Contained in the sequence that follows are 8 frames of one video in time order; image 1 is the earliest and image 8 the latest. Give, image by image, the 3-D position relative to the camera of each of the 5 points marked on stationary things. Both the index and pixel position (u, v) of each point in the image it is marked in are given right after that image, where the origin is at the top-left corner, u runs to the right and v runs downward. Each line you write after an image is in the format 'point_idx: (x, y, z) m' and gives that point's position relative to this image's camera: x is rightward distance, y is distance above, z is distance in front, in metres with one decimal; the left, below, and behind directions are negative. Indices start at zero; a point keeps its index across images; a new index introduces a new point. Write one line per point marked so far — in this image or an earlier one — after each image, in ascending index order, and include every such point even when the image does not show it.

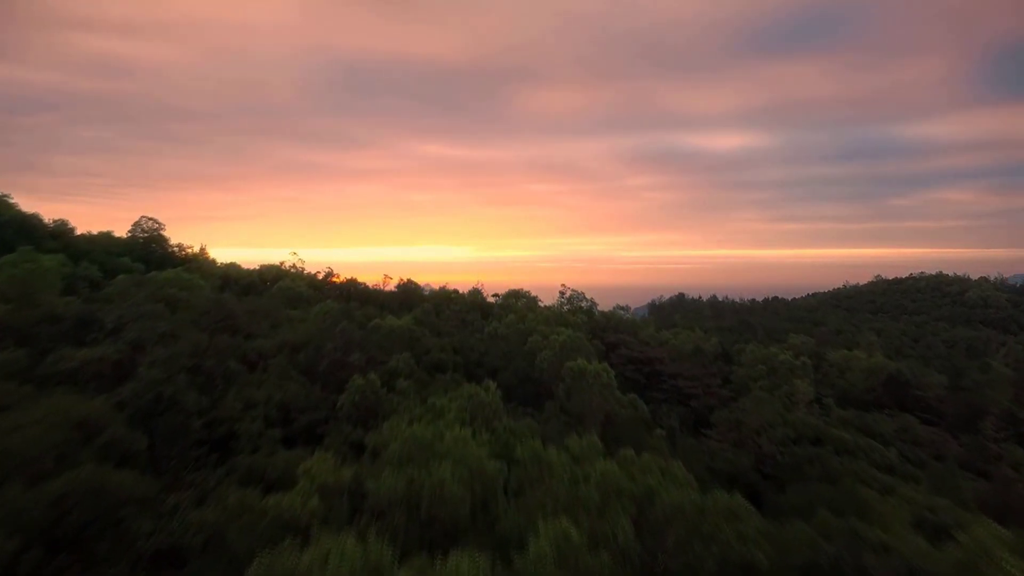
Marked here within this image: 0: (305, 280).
0: (-9.9, +0.3, +14.4) m
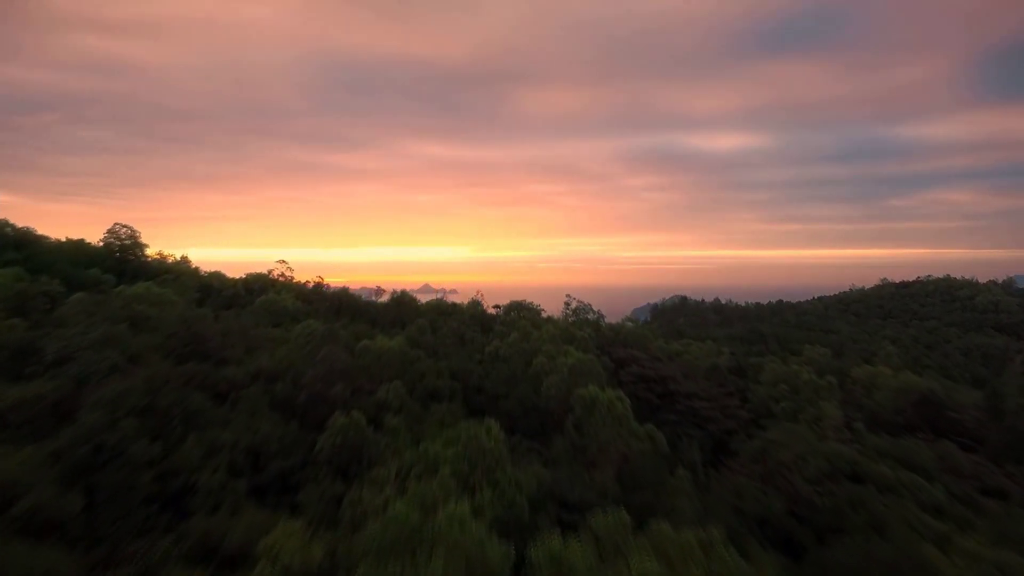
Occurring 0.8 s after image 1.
0: (-9.8, -0.2, +13.4) m
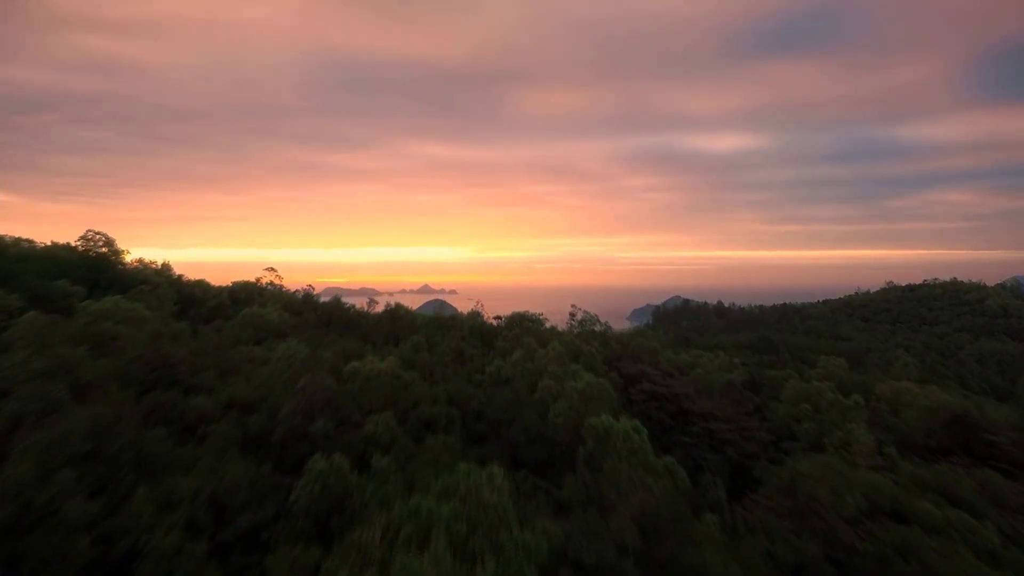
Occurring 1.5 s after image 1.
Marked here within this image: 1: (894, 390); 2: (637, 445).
0: (-9.7, -0.6, +12.6) m
1: (+15.3, -4.1, +12.1) m
2: (+2.9, -3.6, +7.0) m
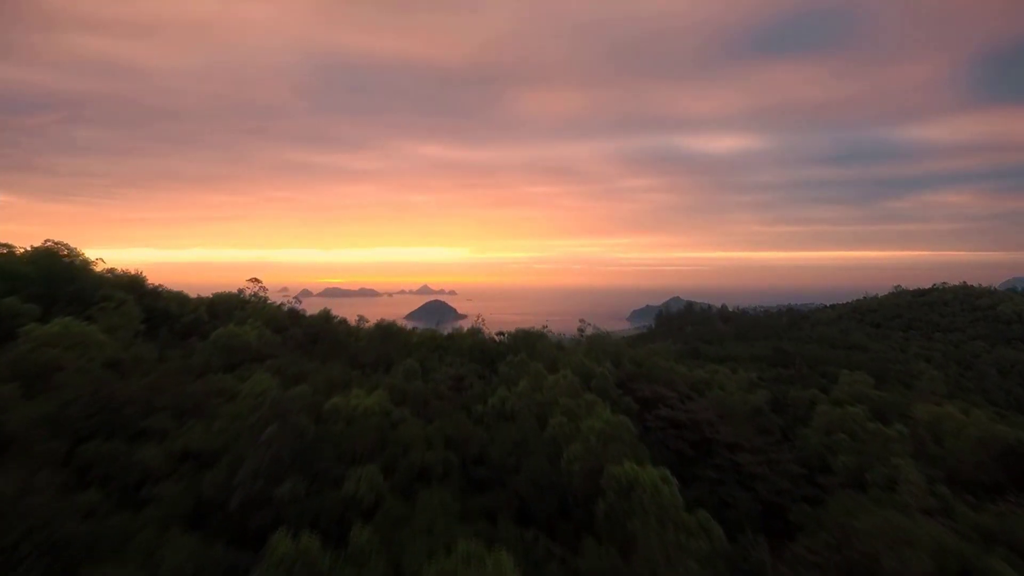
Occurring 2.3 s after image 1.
0: (-9.6, -1.2, +11.5) m
1: (+15.5, -4.6, +11.0) m
2: (+3.1, -4.1, +5.9) m
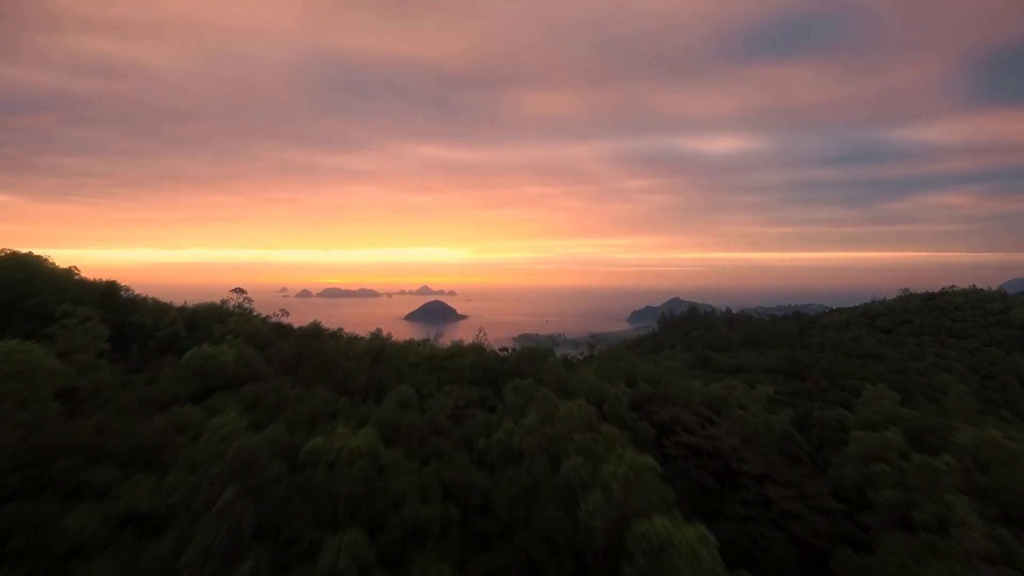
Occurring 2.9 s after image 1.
0: (-9.4, -1.6, +10.6) m
1: (+15.6, -5.1, +10.1) m
2: (+3.2, -4.6, +5.0) m
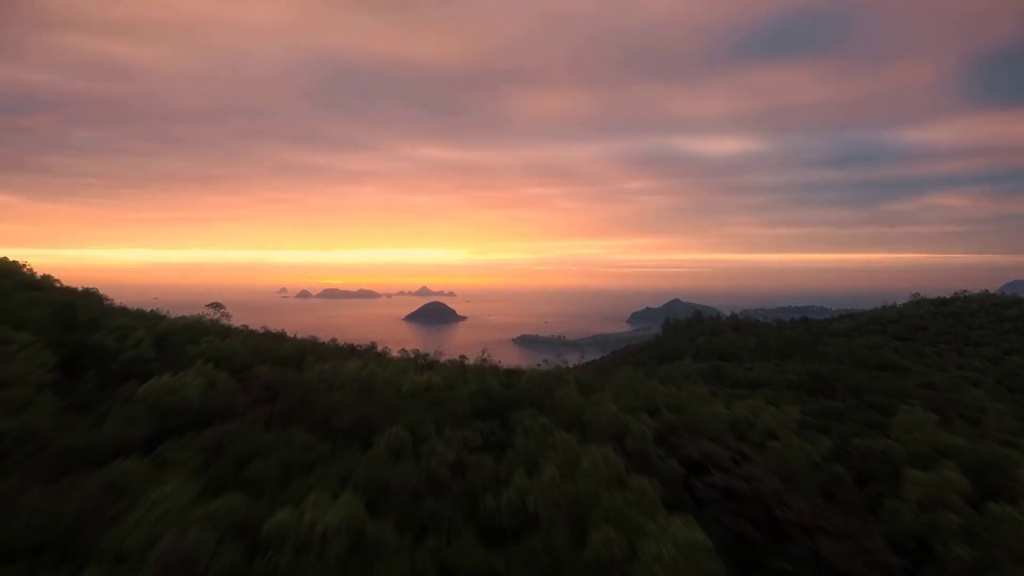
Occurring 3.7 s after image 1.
0: (-9.2, -2.1, +9.4) m
1: (+15.9, -5.6, +9.0) m
2: (+3.5, -5.1, +3.8) m
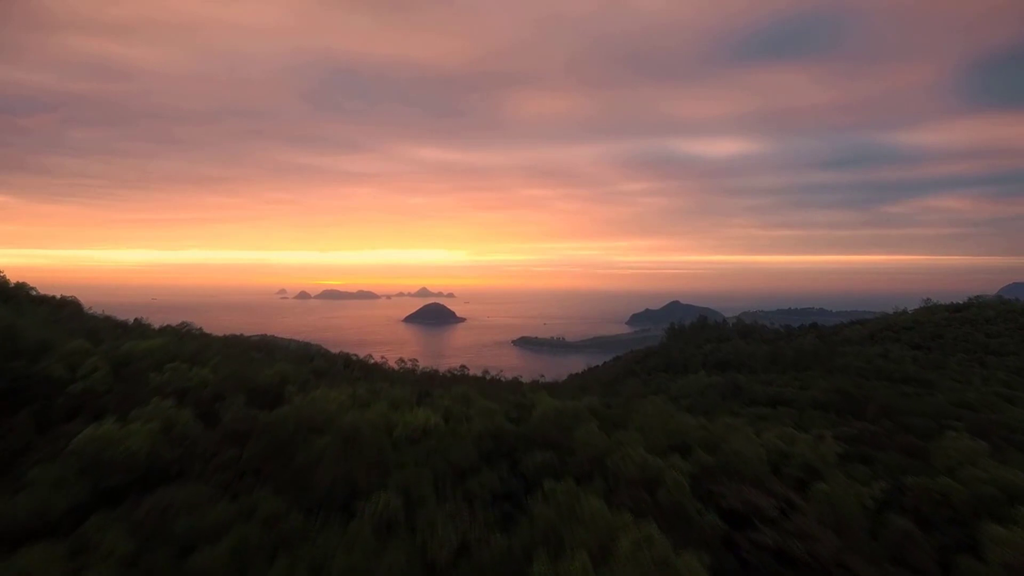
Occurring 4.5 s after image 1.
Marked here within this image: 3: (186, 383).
0: (-8.9, -2.7, +8.1) m
1: (+16.2, -6.2, +7.8) m
2: (+3.8, -5.7, +2.6) m
3: (-9.0, -2.6, +8.3) m
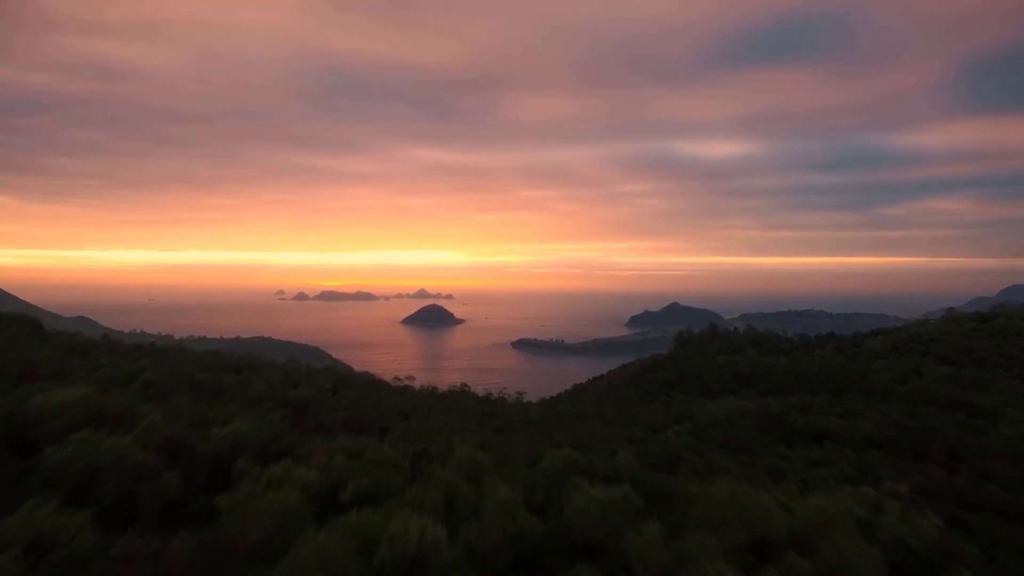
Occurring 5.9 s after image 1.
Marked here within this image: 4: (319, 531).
0: (-8.3, -3.6, +5.9) m
1: (+16.7, -7.1, +5.6) m
2: (+4.4, -6.6, +0.4) m
3: (-8.5, -3.5, +6.1) m
4: (-3.4, -3.8, +5.1) m
